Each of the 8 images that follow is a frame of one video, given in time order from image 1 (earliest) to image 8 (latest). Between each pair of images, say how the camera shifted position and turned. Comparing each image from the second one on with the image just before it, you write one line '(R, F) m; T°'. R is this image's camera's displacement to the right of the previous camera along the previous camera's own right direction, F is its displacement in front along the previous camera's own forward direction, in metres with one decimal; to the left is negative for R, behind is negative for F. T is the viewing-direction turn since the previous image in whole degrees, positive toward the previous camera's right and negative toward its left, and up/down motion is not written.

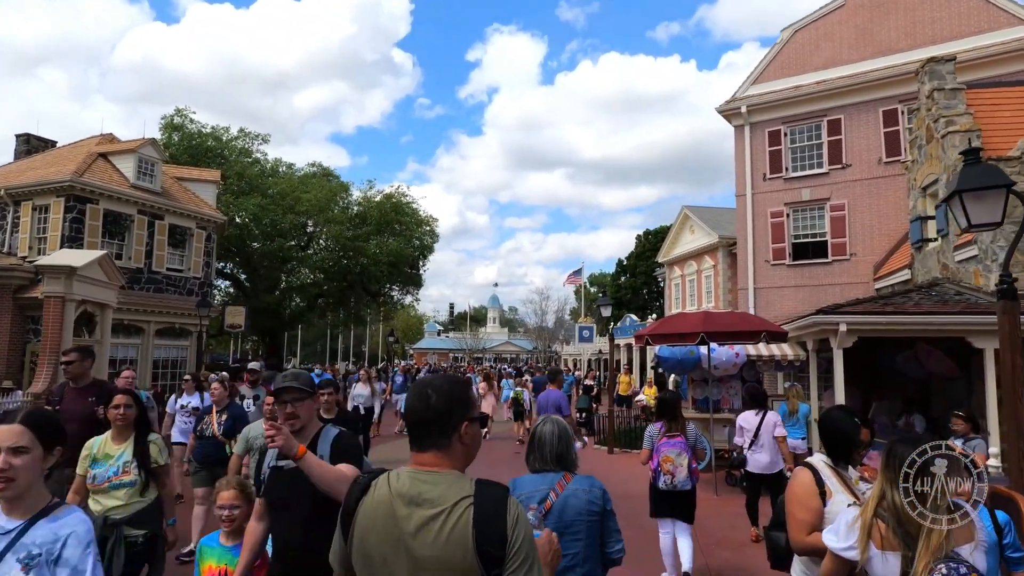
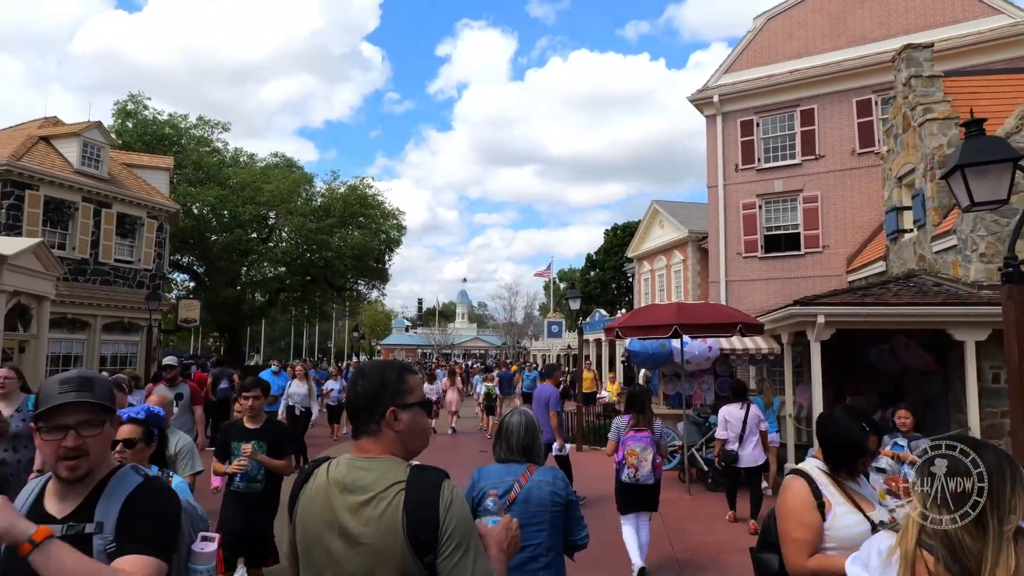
(+0.1, +0.6) m; +3°
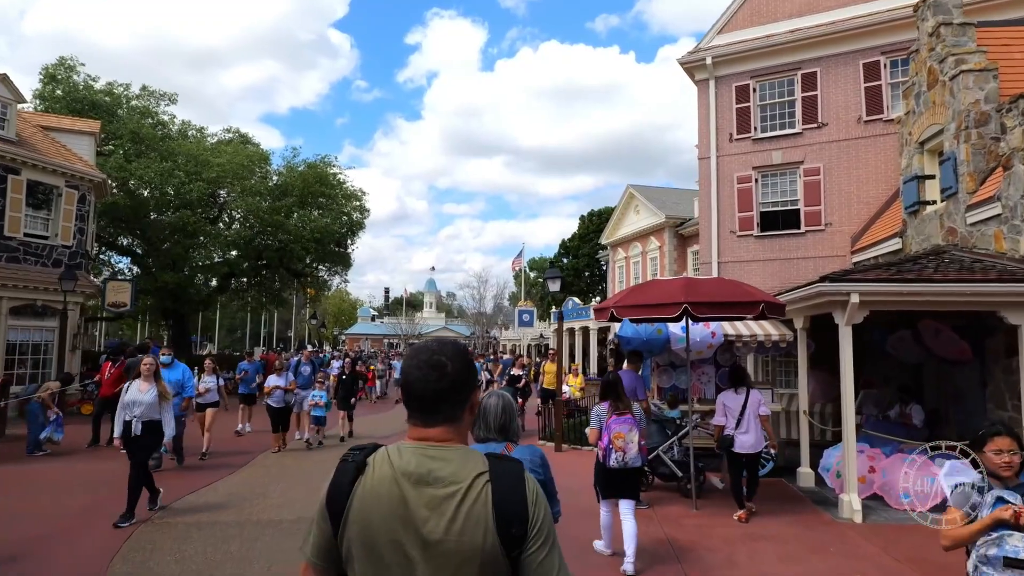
(0.0, +1.8) m; +3°
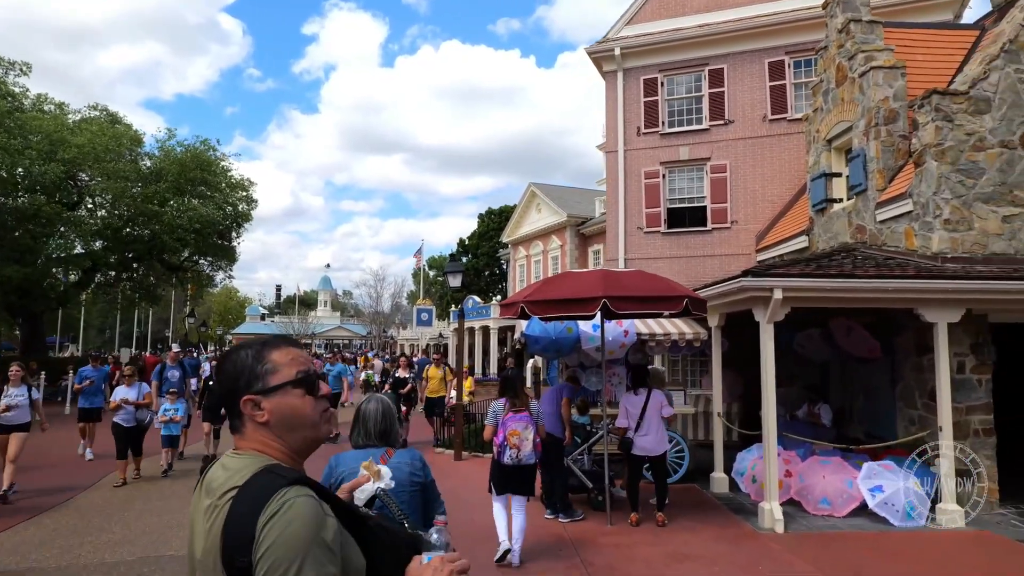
(0.0, +0.9) m; +8°
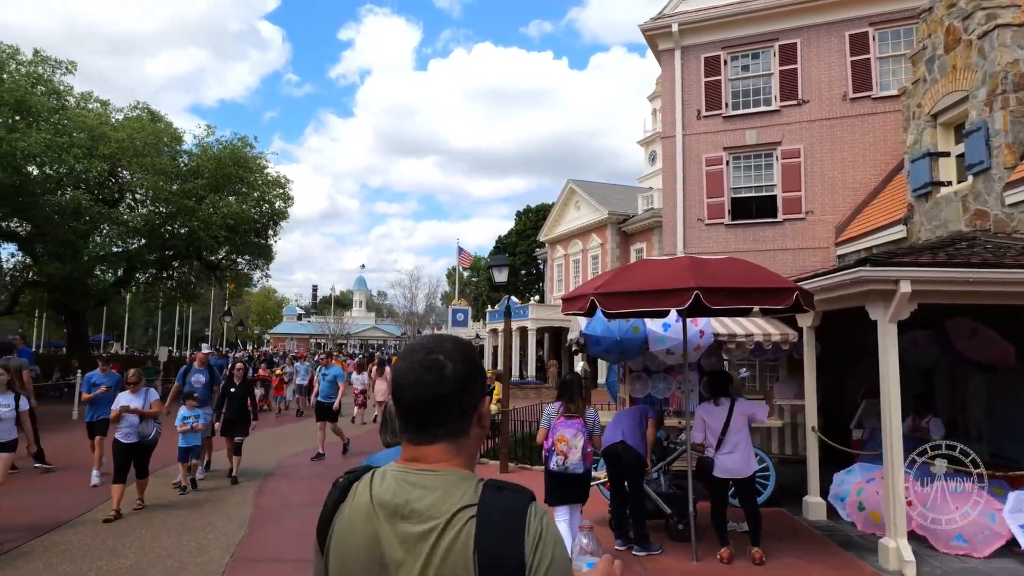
(-0.4, +1.1) m; -3°
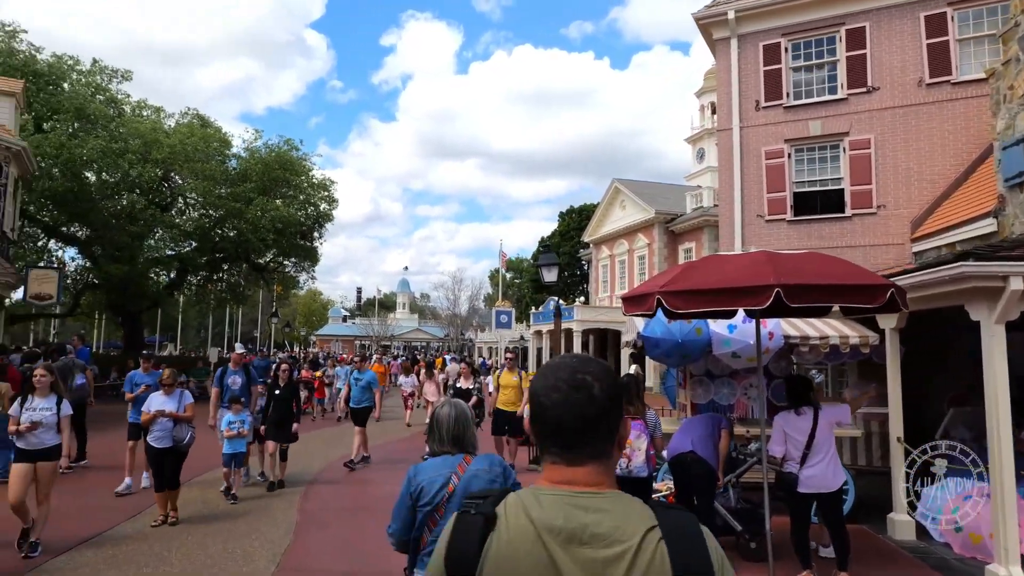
(-0.2, +0.4) m; -3°
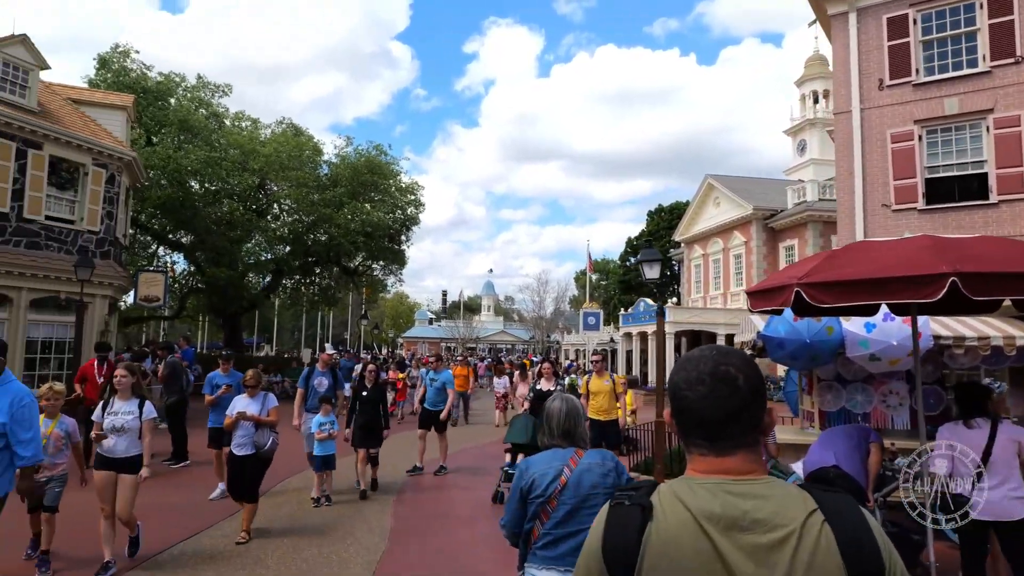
(-0.3, +0.5) m; -7°
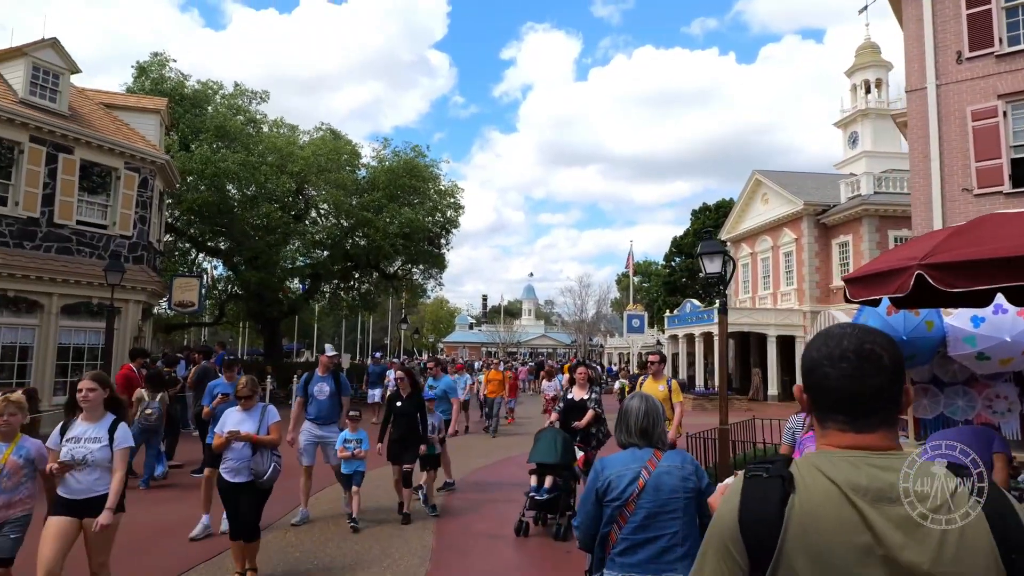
(0.0, +0.8) m; -3°
